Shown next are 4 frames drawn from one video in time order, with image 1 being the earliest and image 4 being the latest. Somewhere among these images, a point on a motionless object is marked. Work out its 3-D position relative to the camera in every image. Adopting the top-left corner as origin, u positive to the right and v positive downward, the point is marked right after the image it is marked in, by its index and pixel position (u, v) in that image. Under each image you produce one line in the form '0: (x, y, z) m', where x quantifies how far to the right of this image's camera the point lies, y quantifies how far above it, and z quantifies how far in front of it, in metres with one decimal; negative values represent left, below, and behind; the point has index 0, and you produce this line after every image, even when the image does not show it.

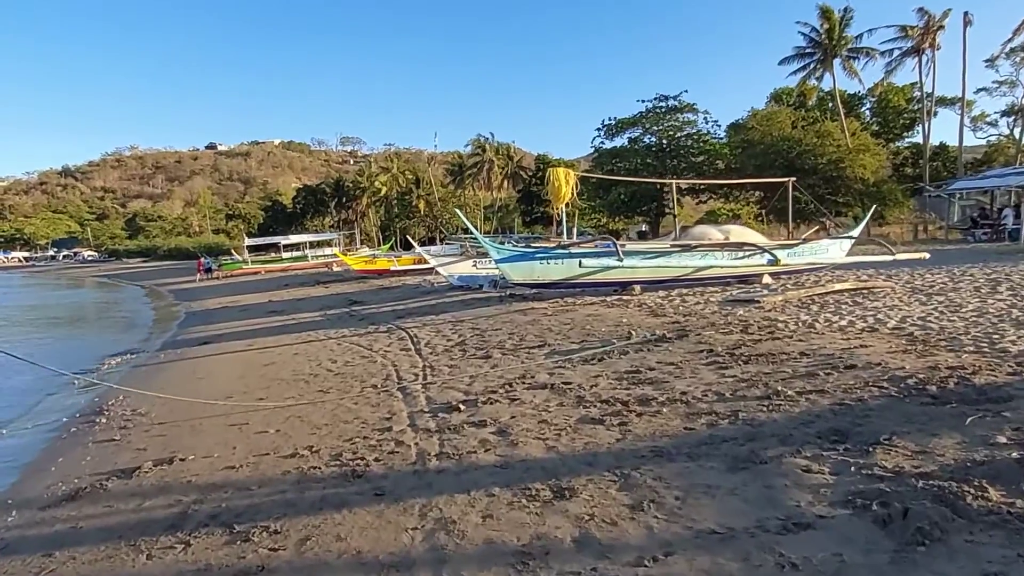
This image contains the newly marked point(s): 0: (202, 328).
0: (-8.1, -1.0, +20.0) m
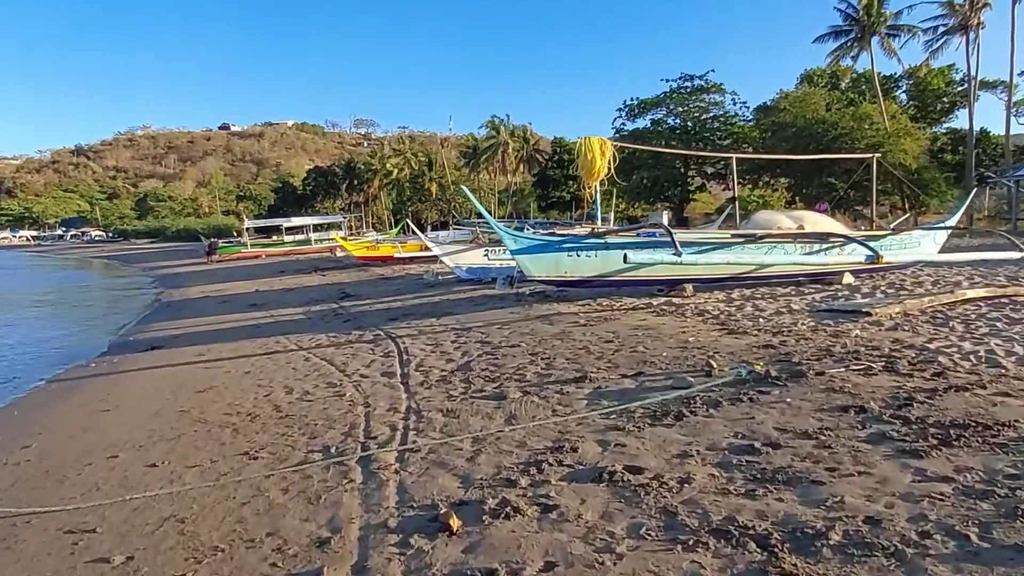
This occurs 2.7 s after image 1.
0: (-7.7, -0.8, +17.0) m
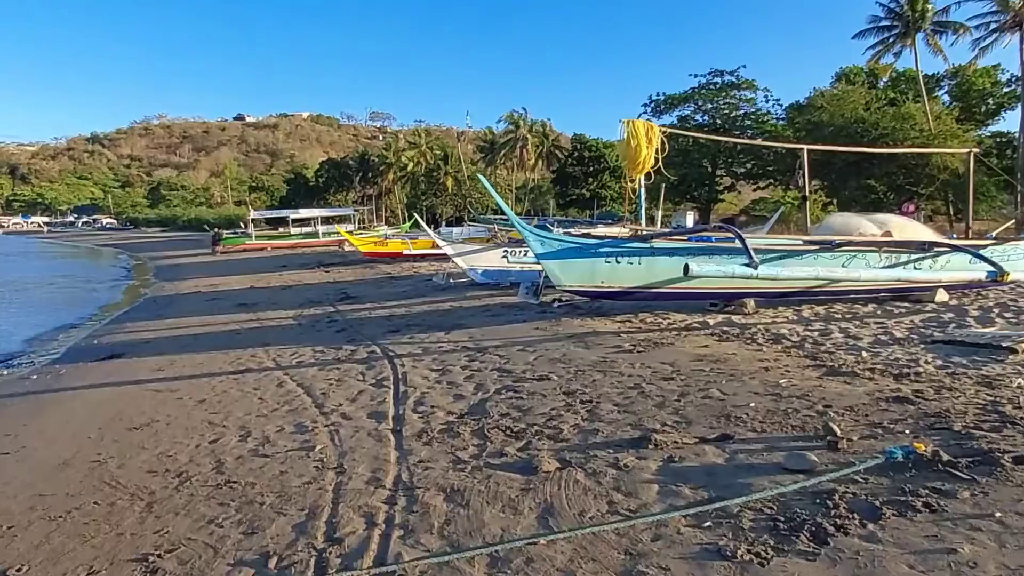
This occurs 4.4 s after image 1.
0: (-7.3, -0.7, +15.1) m
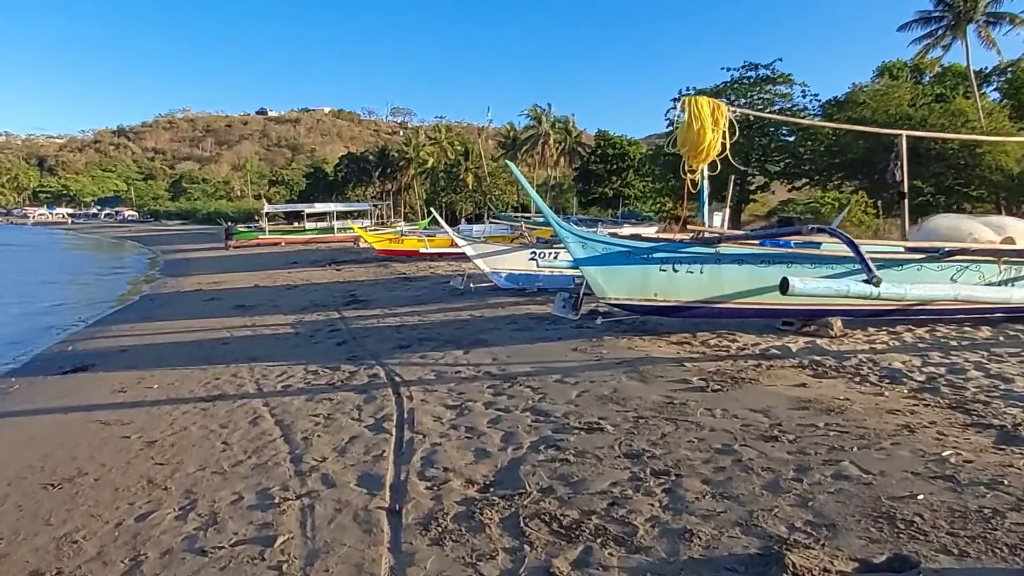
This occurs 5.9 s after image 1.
0: (-6.8, -0.7, +13.5) m
